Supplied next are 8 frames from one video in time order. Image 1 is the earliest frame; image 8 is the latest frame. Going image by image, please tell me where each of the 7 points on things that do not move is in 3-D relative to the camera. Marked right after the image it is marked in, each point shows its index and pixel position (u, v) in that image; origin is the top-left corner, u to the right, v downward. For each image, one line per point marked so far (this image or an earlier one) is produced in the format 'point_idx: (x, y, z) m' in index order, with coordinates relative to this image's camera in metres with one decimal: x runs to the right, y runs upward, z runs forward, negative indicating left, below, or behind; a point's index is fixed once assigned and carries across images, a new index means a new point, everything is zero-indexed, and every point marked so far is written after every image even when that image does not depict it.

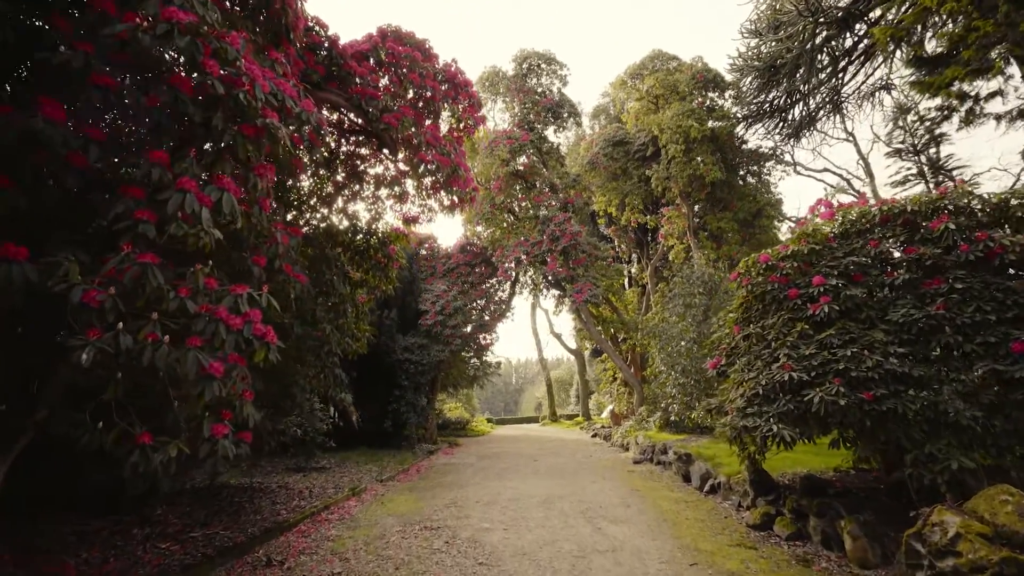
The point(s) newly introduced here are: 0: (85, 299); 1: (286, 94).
0: (-1.6, 0.0, +1.8) m
1: (-1.3, +1.1, +2.7) m
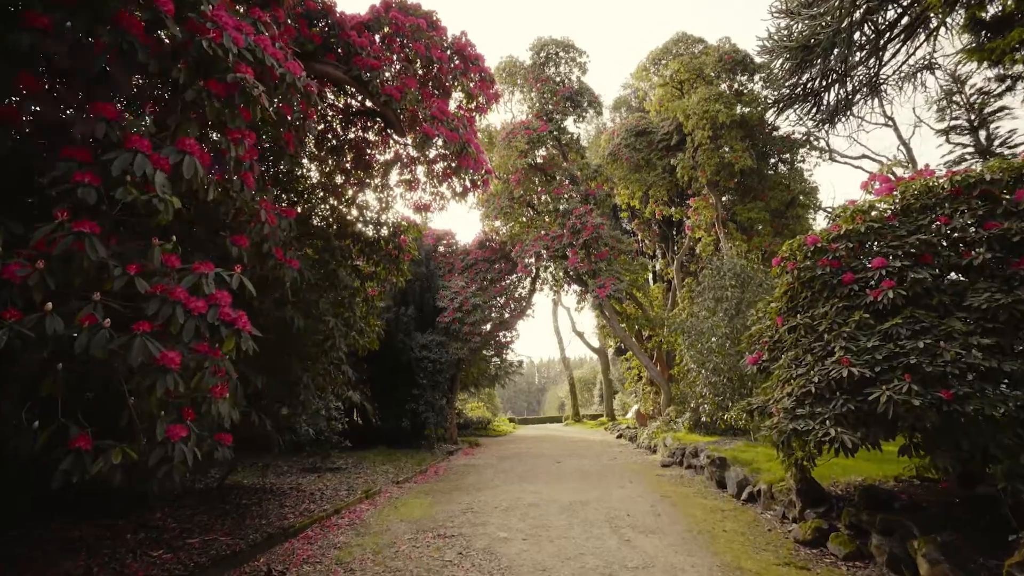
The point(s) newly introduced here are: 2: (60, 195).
0: (-1.6, 0.0, +1.5) m
1: (-1.3, +1.2, +2.4) m
2: (-1.6, +0.3, +1.7) m
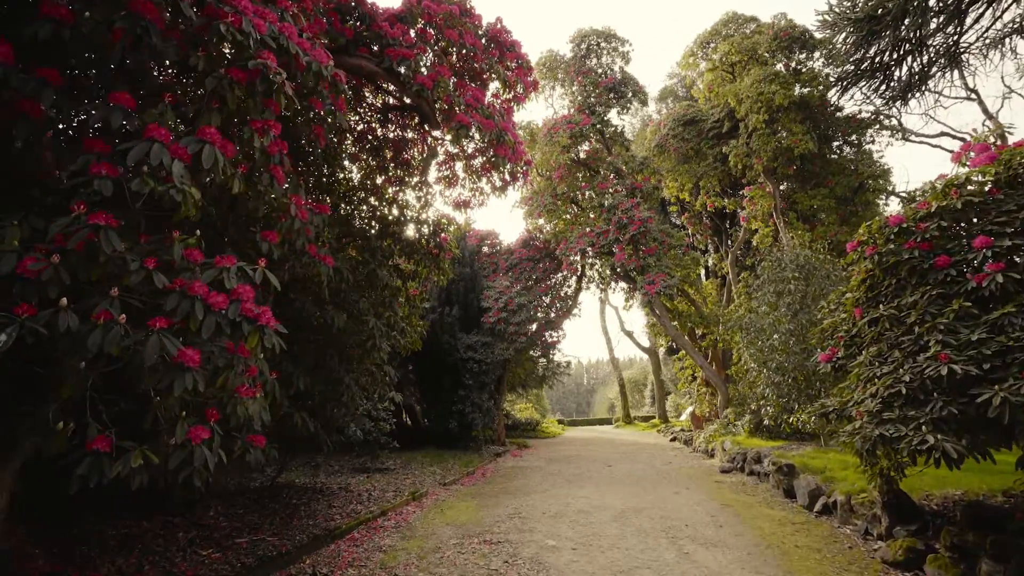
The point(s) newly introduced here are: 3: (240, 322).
0: (-1.5, +0.1, +1.4) m
1: (-1.1, +1.2, +2.3) m
2: (-1.5, +0.4, +1.7) m
3: (-1.0, -0.1, +1.8) m
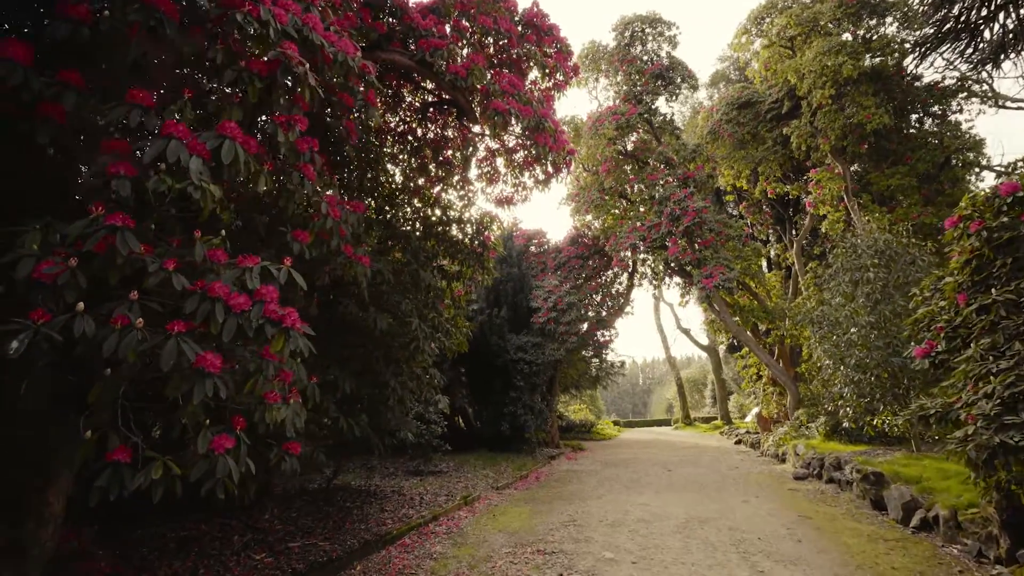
0: (-1.4, 0.0, +1.4) m
1: (-0.9, +1.2, +2.2) m
2: (-1.4, +0.3, +1.6) m
3: (-0.9, -0.1, +1.7) m
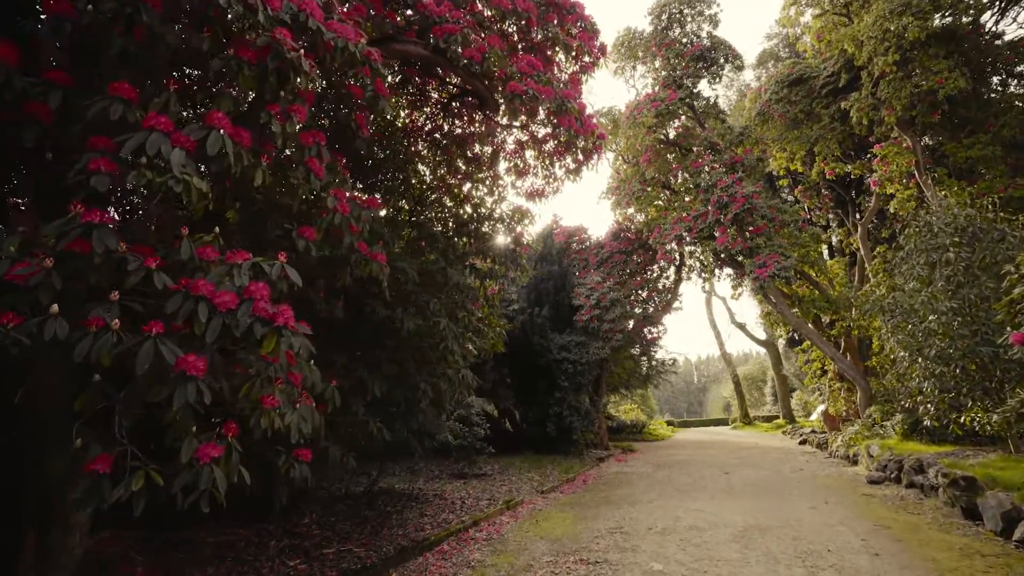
0: (-1.4, 0.0, +1.3) m
1: (-0.9, +1.2, +2.1) m
2: (-1.4, +0.3, +1.5) m
3: (-0.9, -0.1, +1.6) m
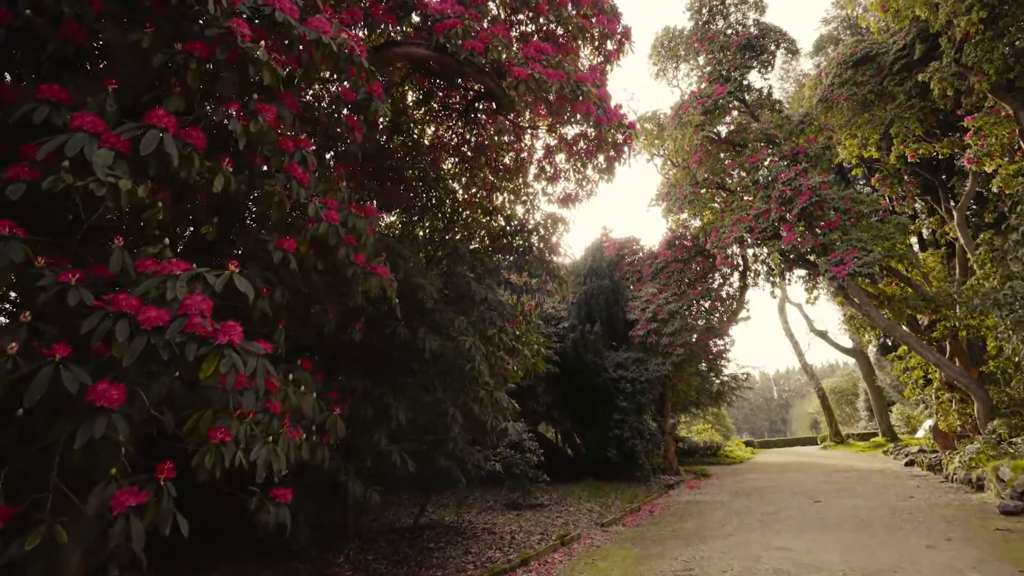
0: (-1.5, 0.0, +1.2) m
1: (-1.0, +1.2, +2.0) m
2: (-1.5, +0.3, +1.4) m
3: (-0.9, -0.2, +1.3) m
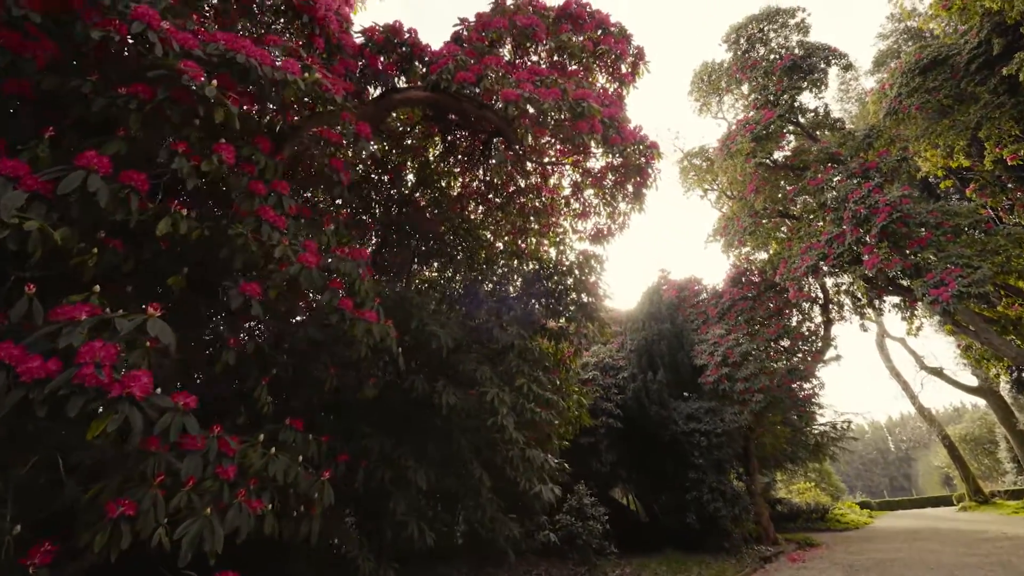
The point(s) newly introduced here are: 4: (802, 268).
0: (-1.7, -0.2, +1.1) m
1: (-1.1, +1.0, +1.9) m
2: (-1.7, +0.1, +1.3) m
3: (-1.1, -0.3, +1.2) m
4: (+4.7, +0.4, +7.6) m
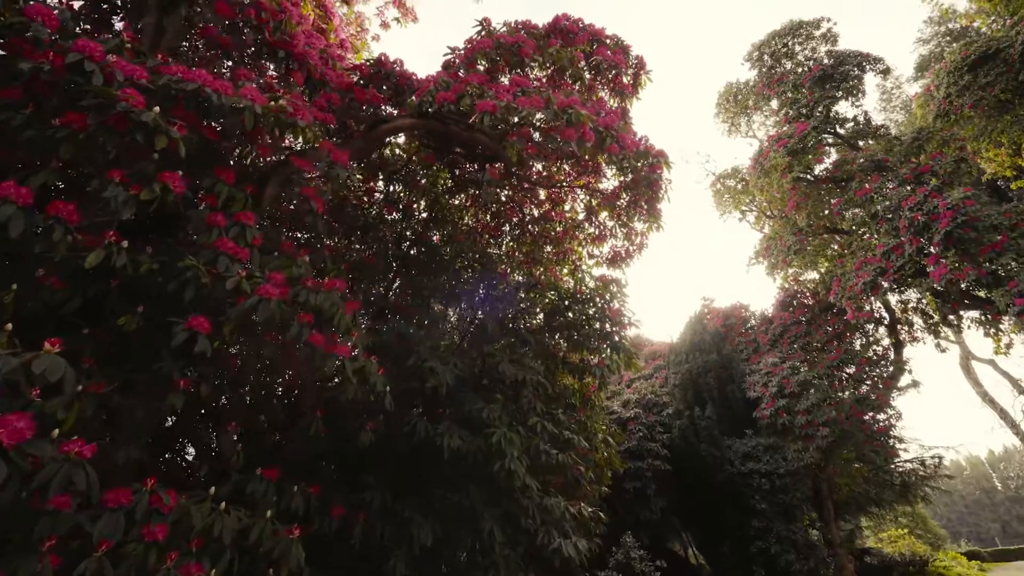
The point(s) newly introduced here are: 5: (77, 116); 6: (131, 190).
0: (-1.9, -0.3, +1.0) m
1: (-1.3, +0.8, +1.9) m
2: (-1.8, 0.0, +1.3) m
3: (-1.2, -0.3, +1.0) m
4: (+5.1, +0.1, +6.9) m
5: (-1.5, +0.6, +1.6) m
6: (-1.3, +0.3, +1.6) m
